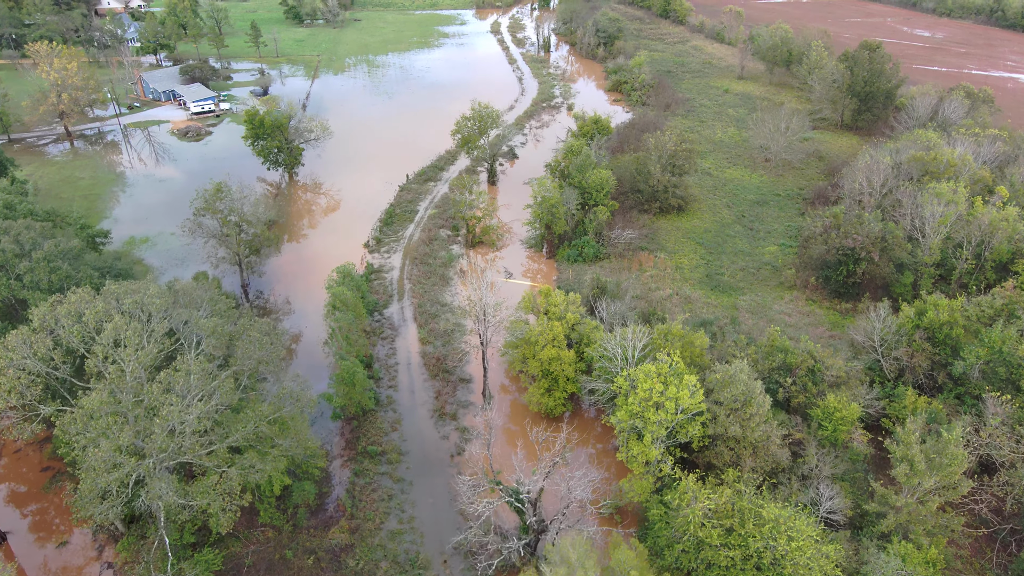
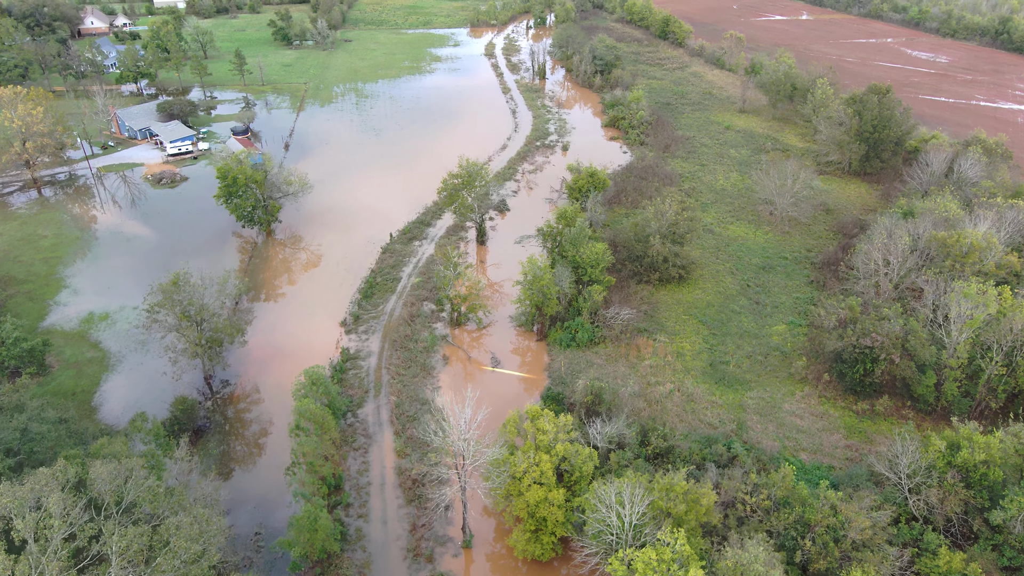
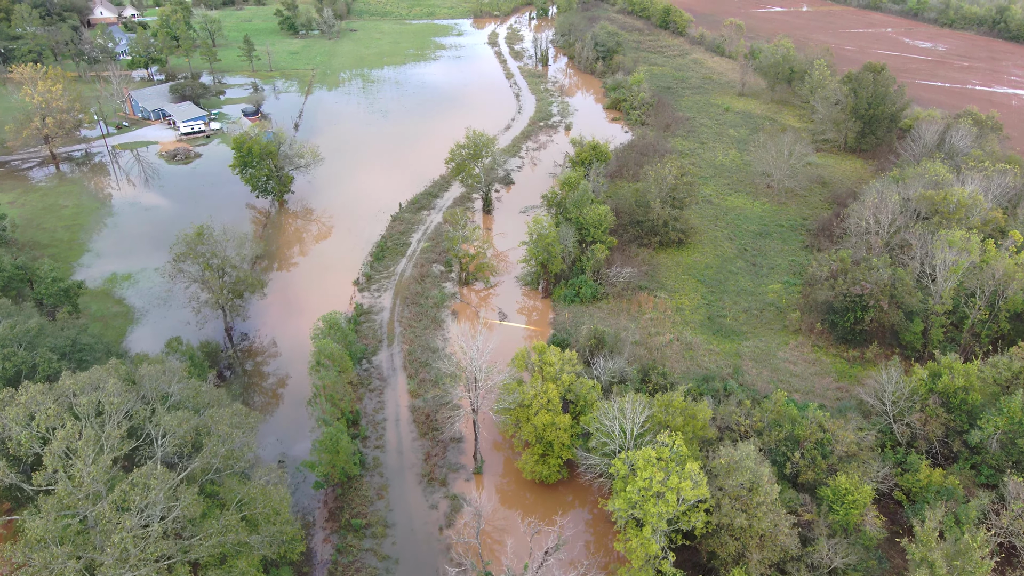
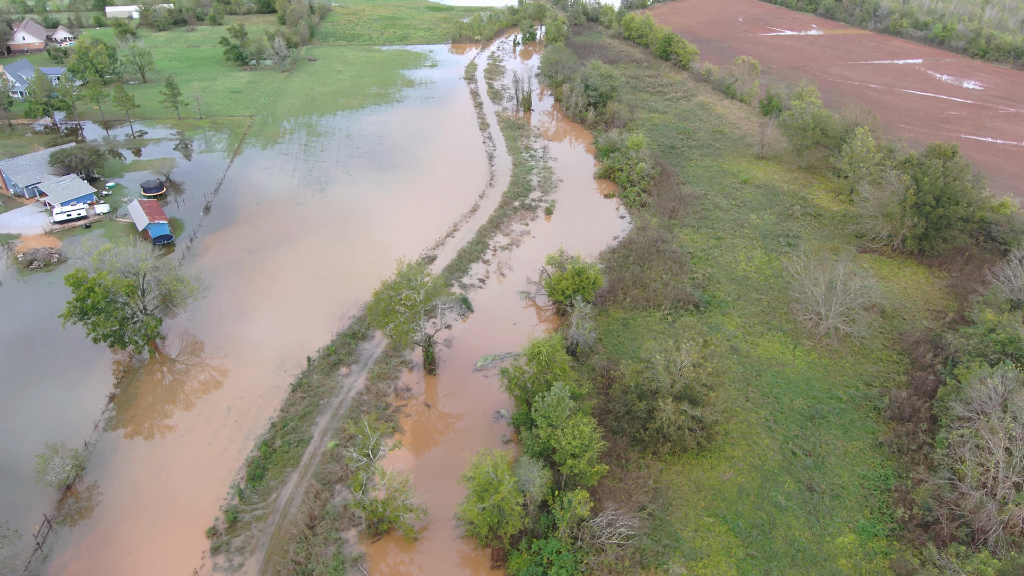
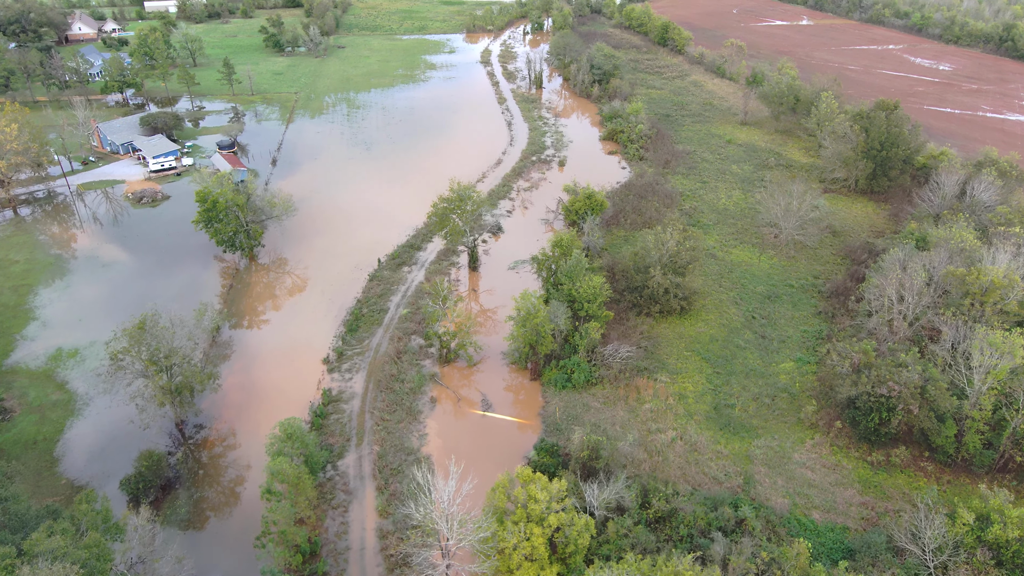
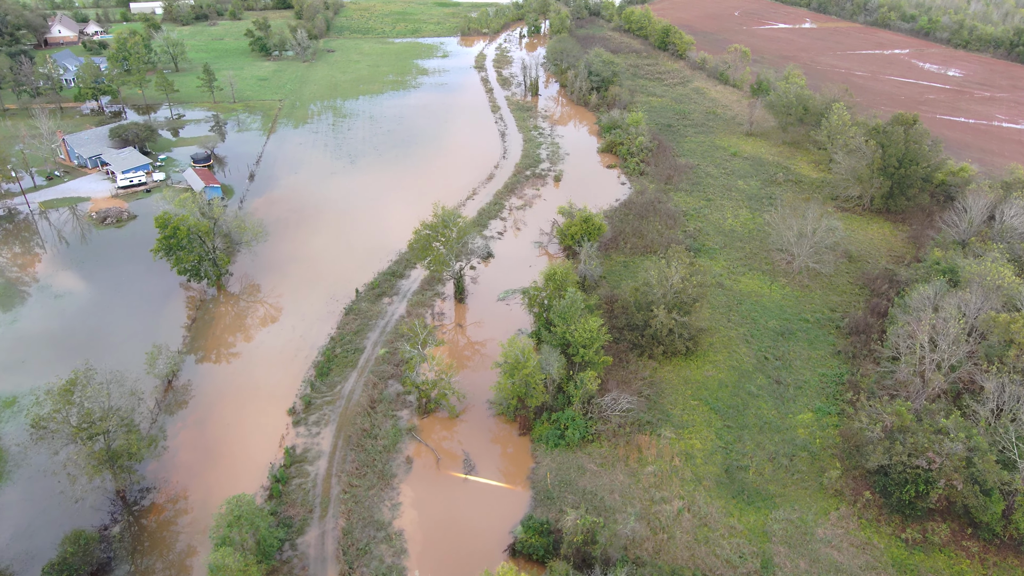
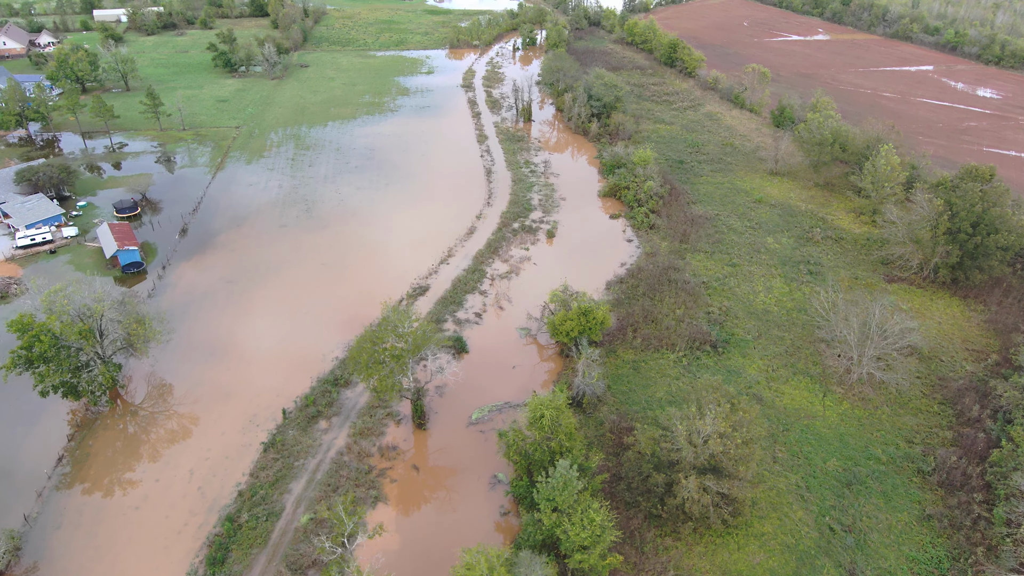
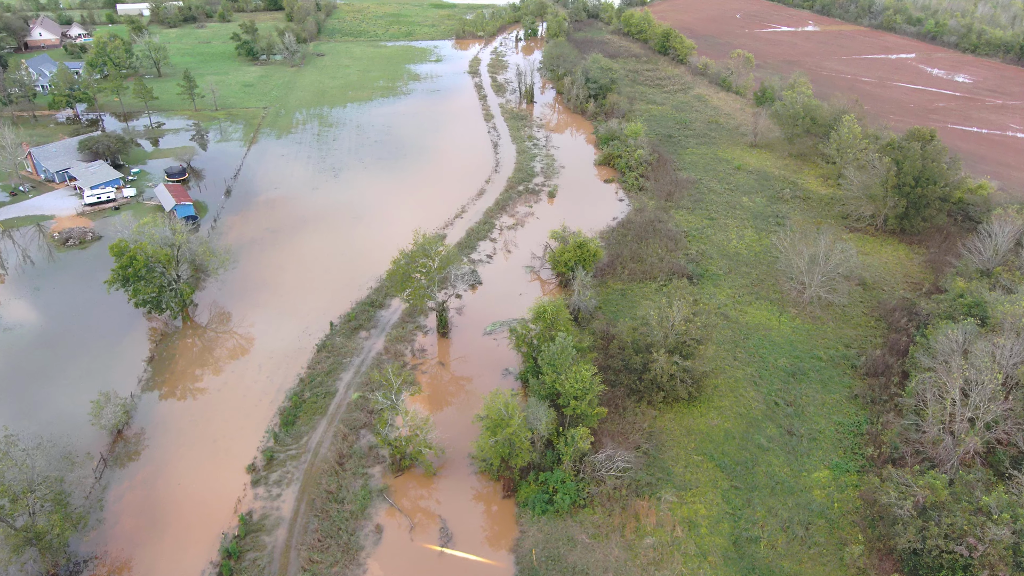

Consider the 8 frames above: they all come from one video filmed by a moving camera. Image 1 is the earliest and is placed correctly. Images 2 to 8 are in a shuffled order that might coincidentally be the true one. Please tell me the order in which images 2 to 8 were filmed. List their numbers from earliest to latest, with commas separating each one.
3, 2, 5, 6, 8, 4, 7
